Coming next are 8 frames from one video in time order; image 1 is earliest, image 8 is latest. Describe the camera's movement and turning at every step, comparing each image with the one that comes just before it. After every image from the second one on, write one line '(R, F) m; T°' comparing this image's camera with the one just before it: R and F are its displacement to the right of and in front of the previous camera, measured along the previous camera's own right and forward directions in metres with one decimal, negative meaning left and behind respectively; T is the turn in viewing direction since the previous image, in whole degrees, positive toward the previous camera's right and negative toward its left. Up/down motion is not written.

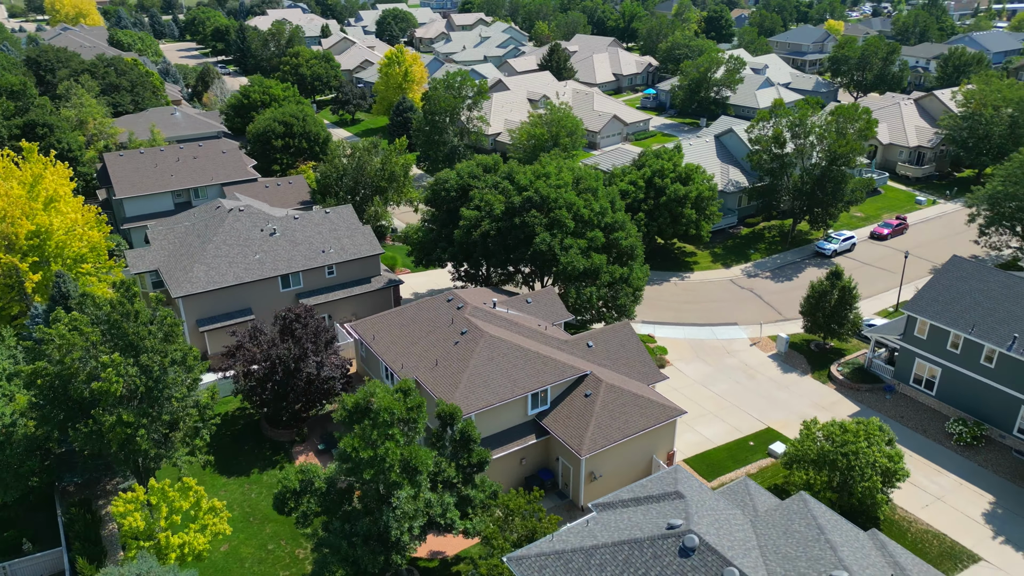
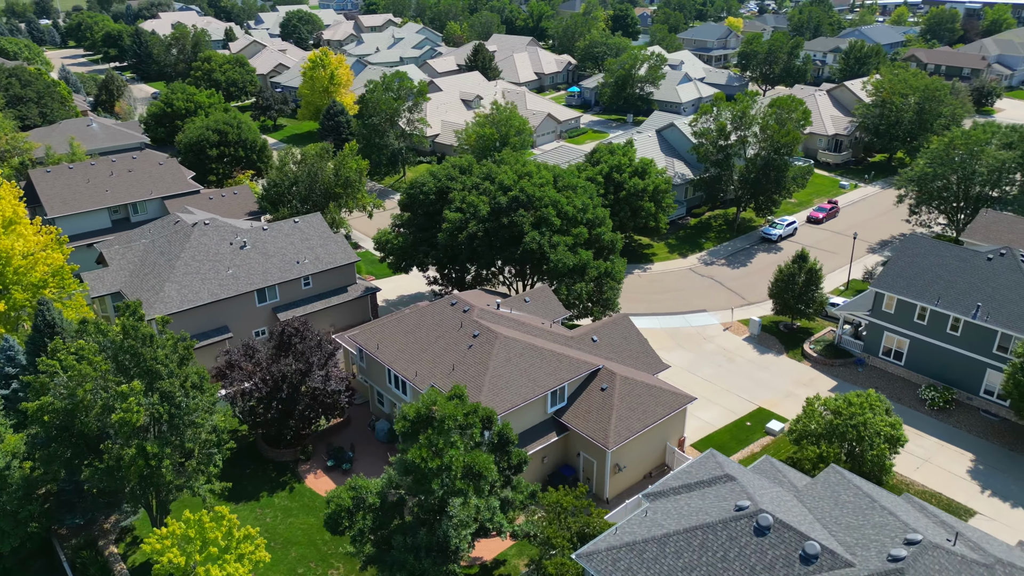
(-4.0, +0.3) m; +7°
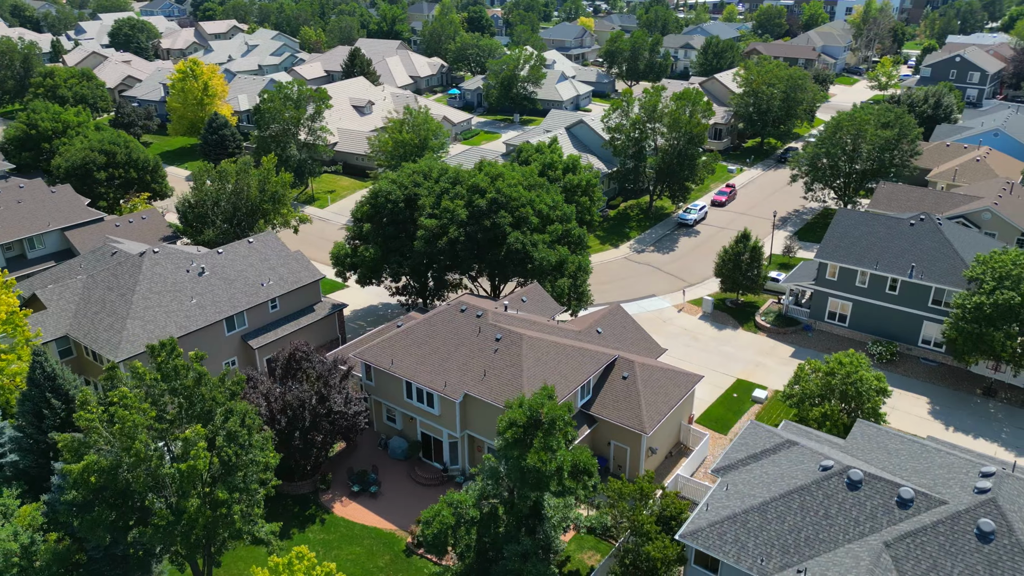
(-6.4, +0.6) m; +12°
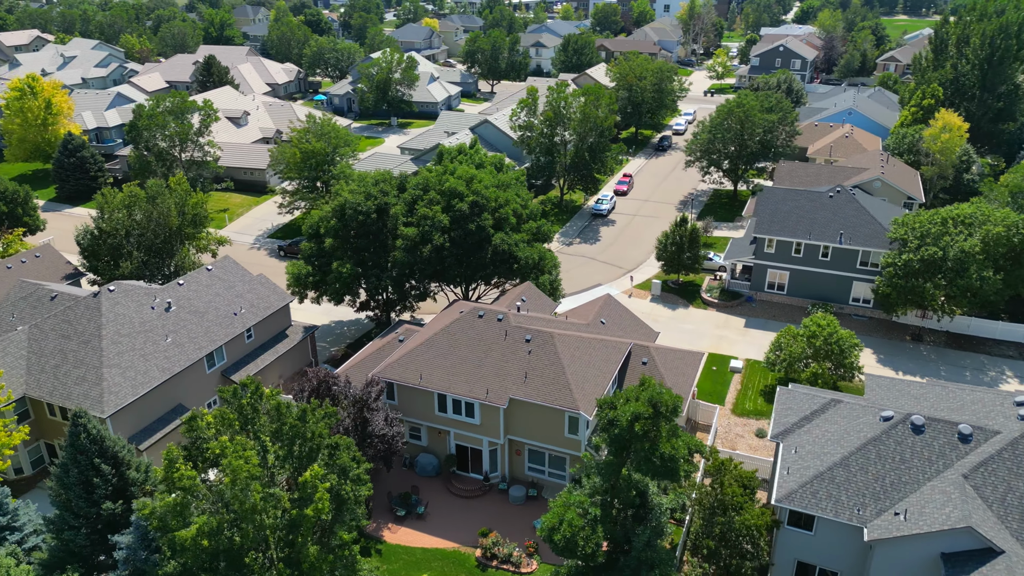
(-7.2, +0.9) m; +13°
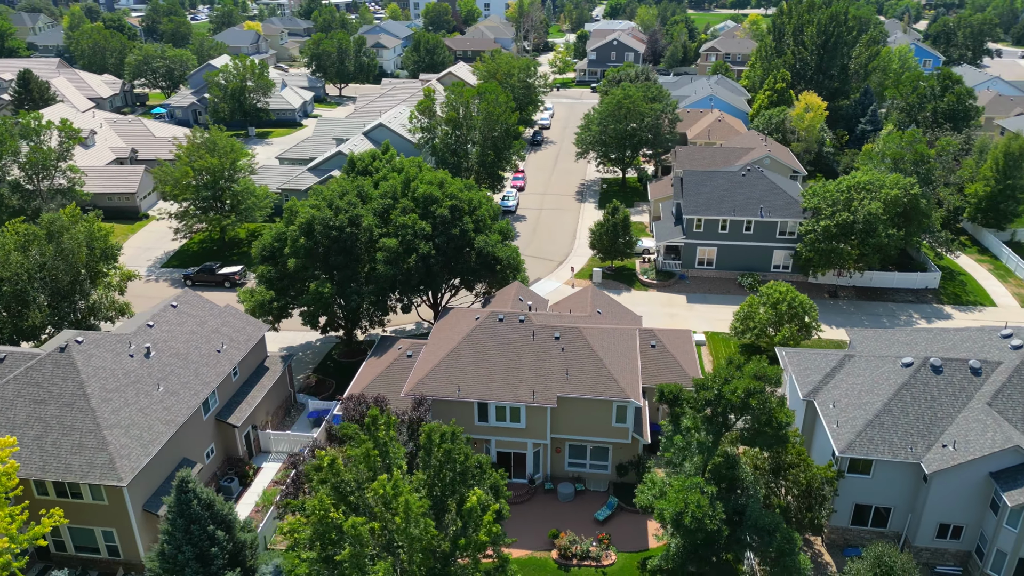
(-7.7, +1.1) m; +14°
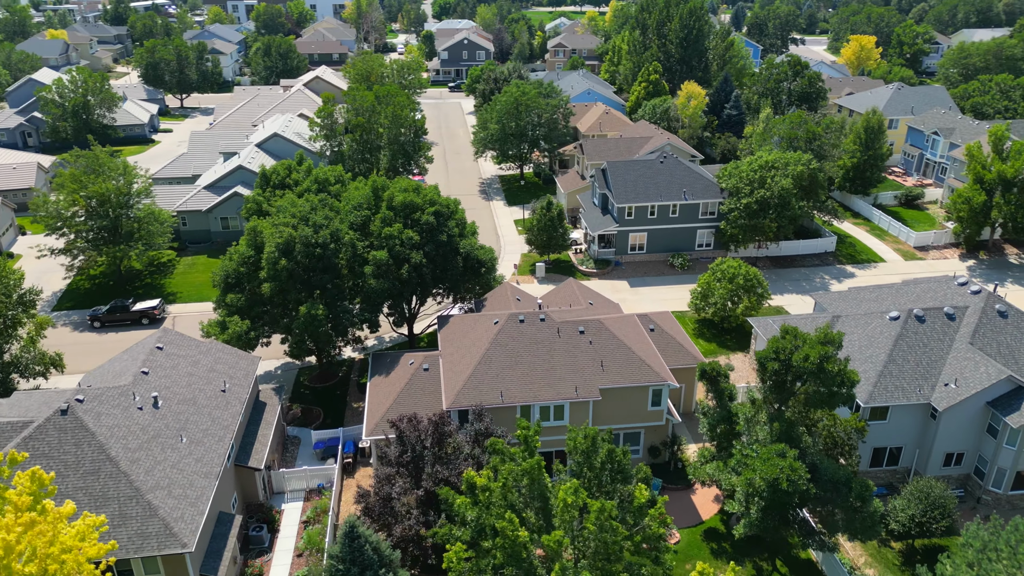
(-7.3, +1.0) m; +13°
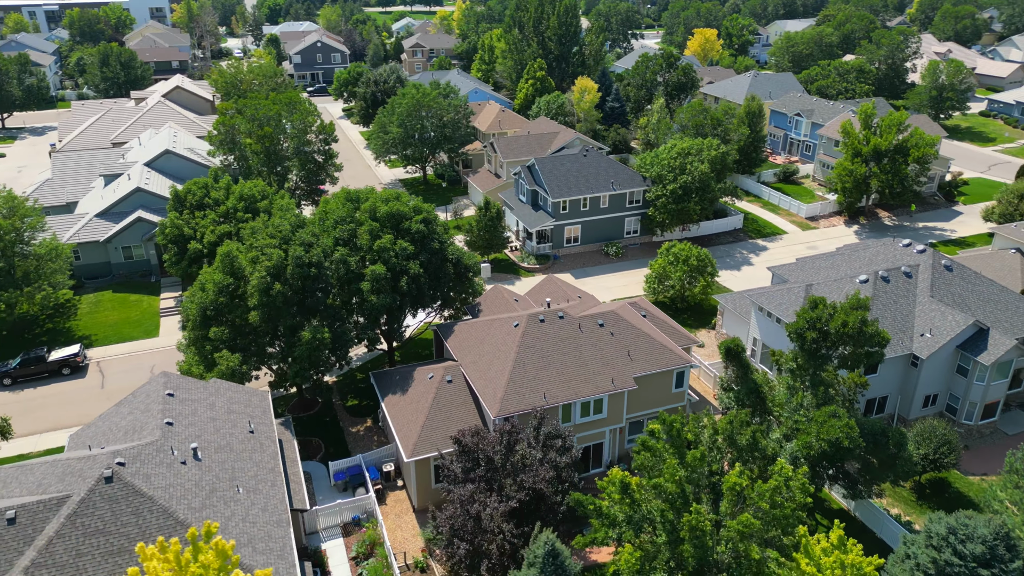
(-6.9, +1.0) m; +13°
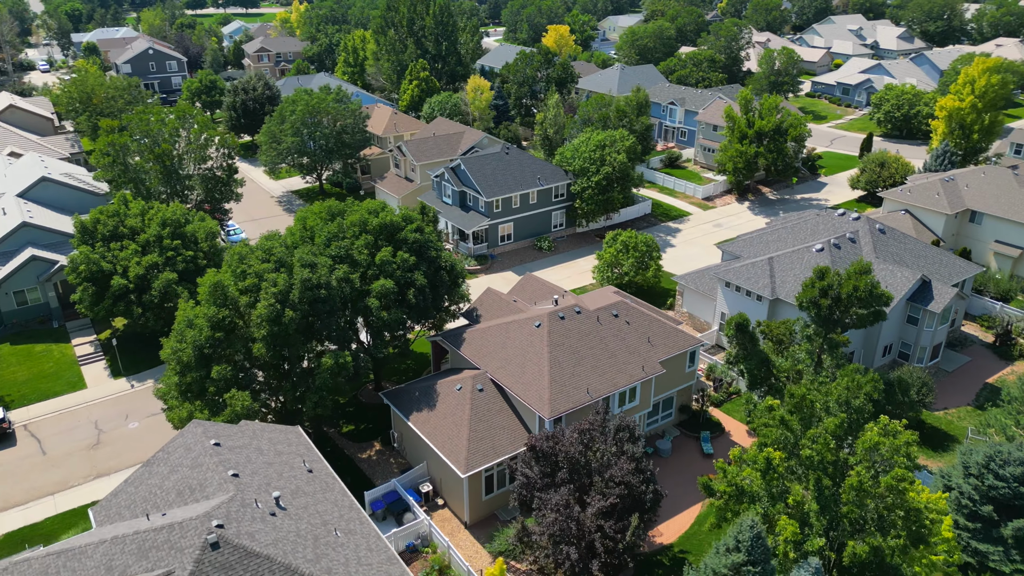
(-7.1, +1.0) m; +13°
